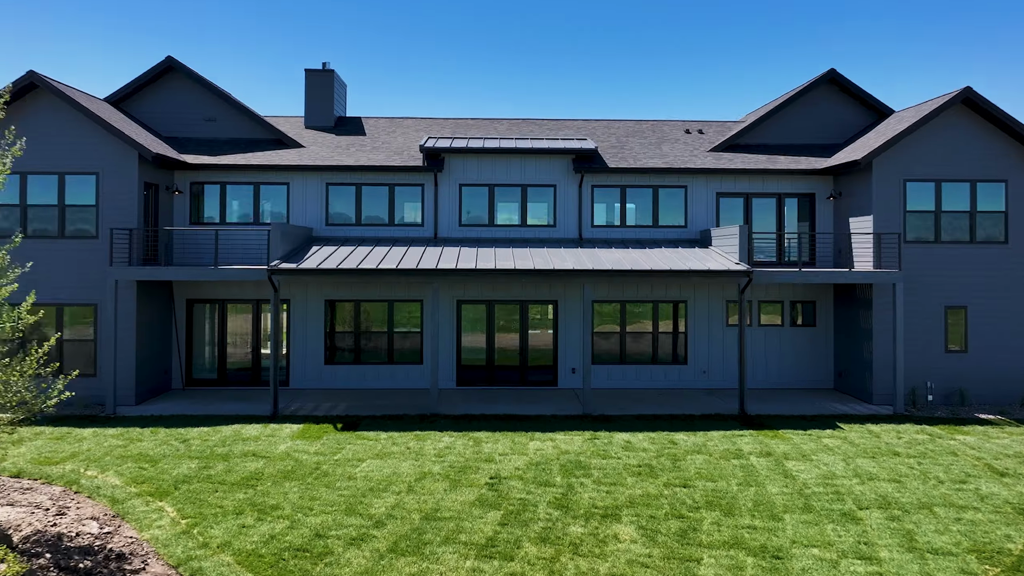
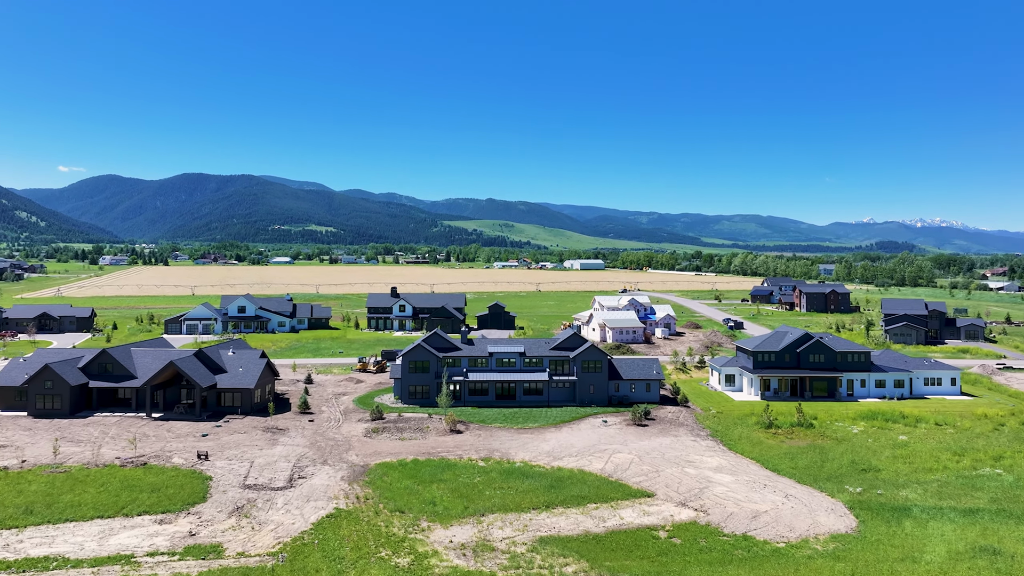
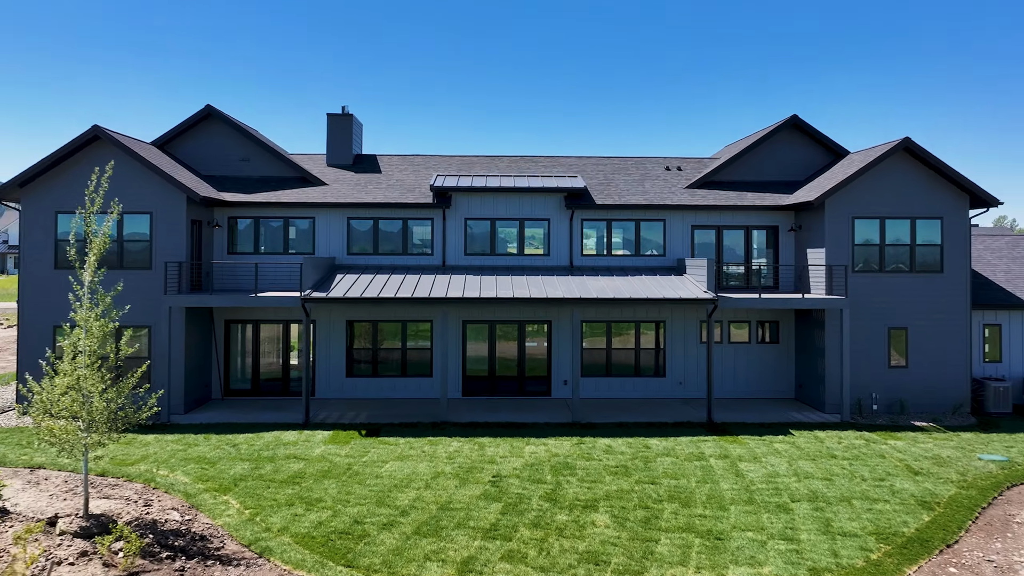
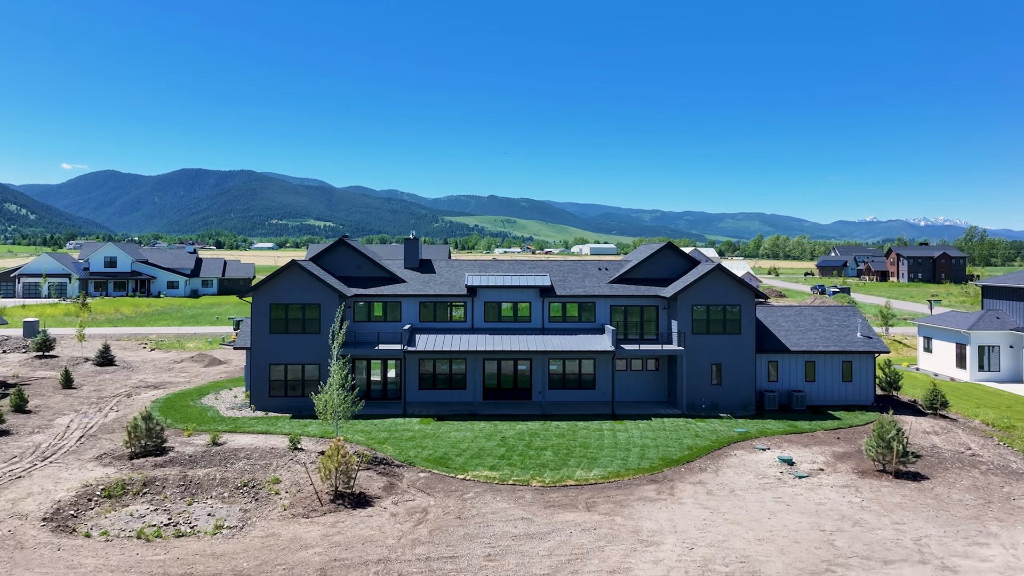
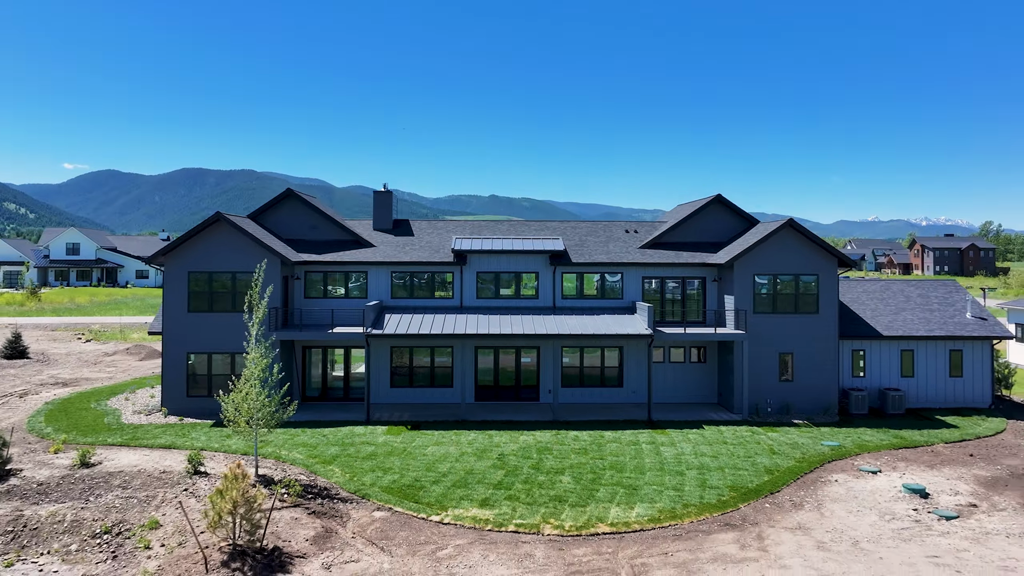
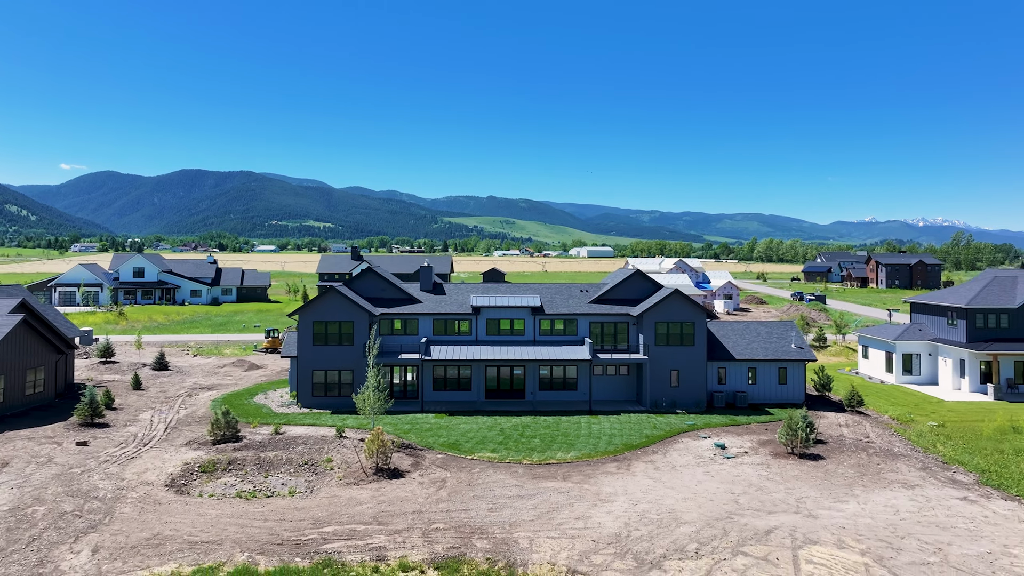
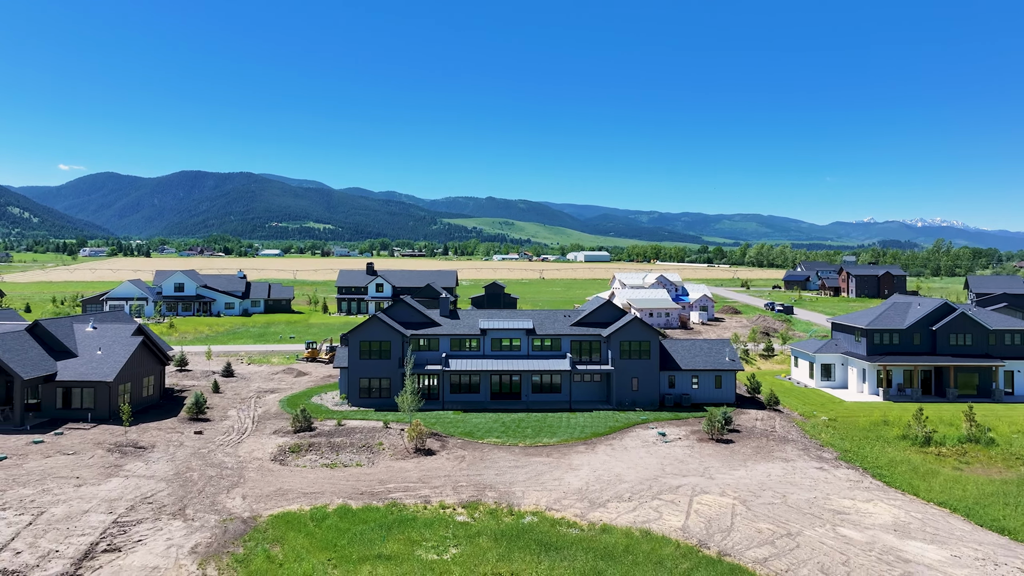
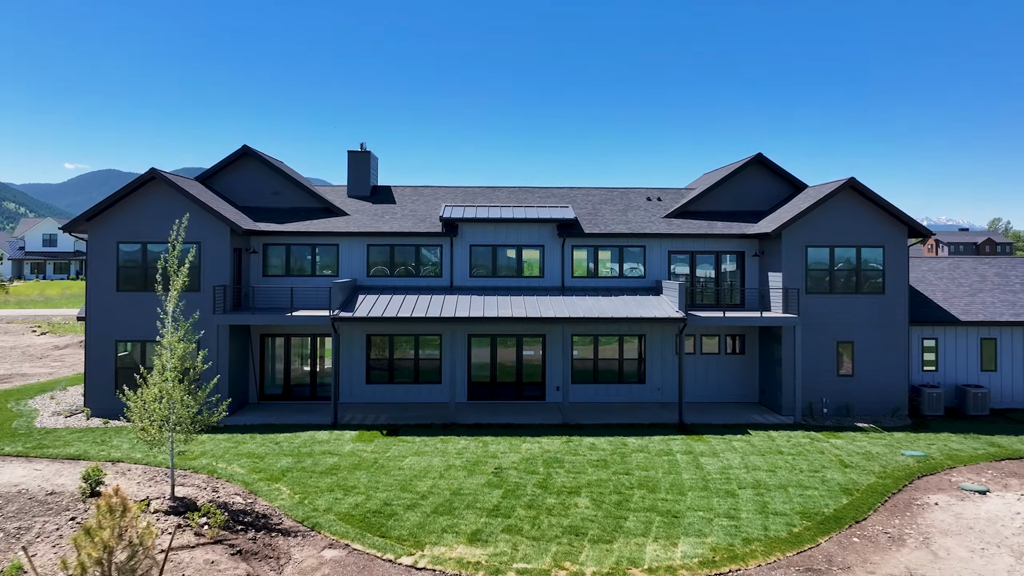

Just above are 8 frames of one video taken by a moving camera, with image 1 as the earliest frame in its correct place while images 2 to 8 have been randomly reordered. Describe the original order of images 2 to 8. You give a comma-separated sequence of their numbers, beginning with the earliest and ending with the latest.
3, 8, 5, 4, 6, 7, 2
